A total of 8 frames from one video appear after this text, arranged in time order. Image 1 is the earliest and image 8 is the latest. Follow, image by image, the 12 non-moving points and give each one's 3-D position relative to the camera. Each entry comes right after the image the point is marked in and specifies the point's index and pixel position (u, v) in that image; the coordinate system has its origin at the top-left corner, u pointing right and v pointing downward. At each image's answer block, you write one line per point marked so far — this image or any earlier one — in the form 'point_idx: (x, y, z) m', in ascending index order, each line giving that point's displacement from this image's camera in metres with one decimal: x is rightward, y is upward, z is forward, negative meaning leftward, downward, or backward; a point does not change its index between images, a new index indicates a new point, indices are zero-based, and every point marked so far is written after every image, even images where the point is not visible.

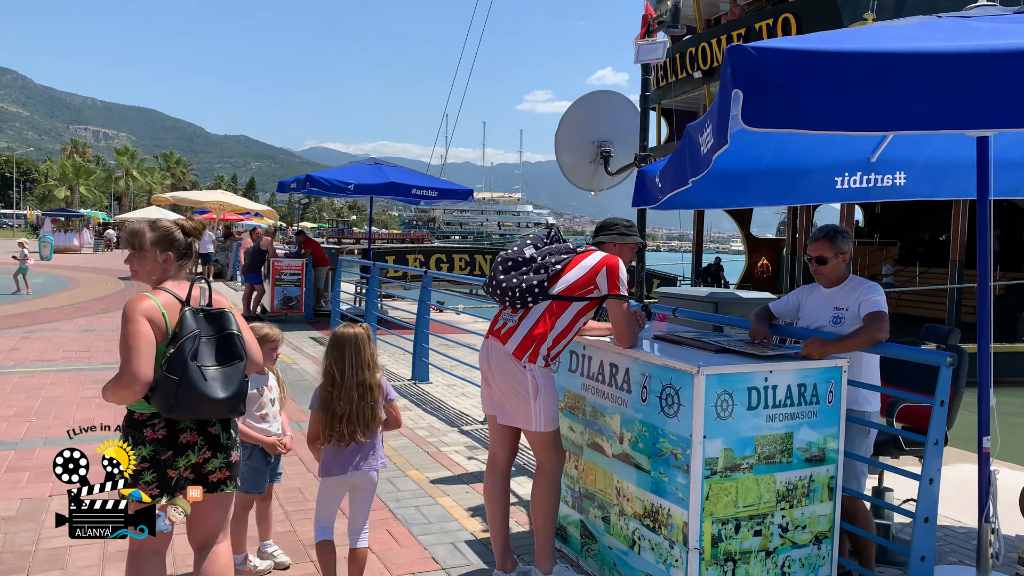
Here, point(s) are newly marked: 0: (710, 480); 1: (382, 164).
0: (+0.7, -0.7, +3.0) m
1: (-2.2, +2.1, +13.7) m
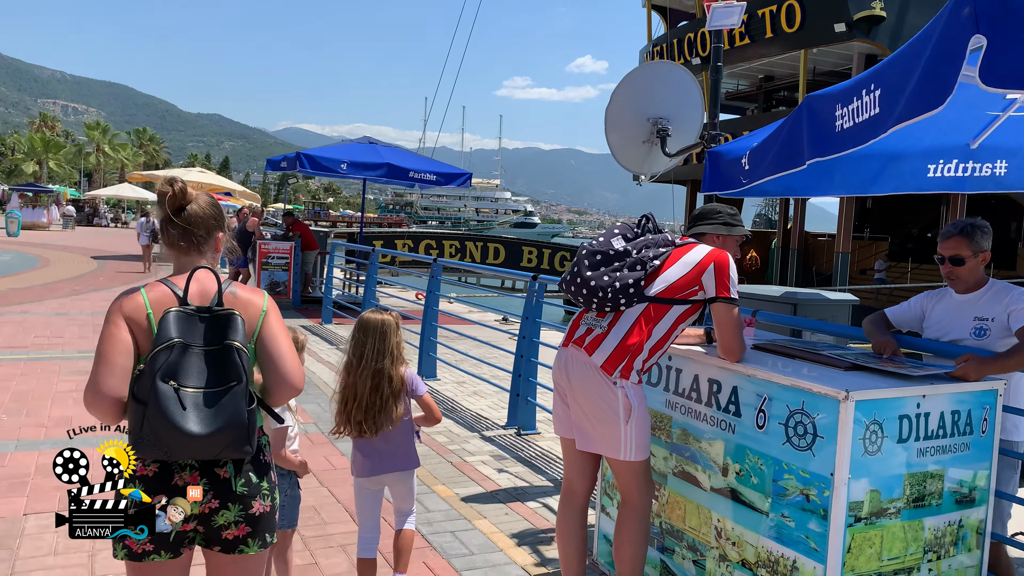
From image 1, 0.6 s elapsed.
0: (+1.0, -0.7, +2.4) m
1: (-2.2, +2.3, +13.0) m
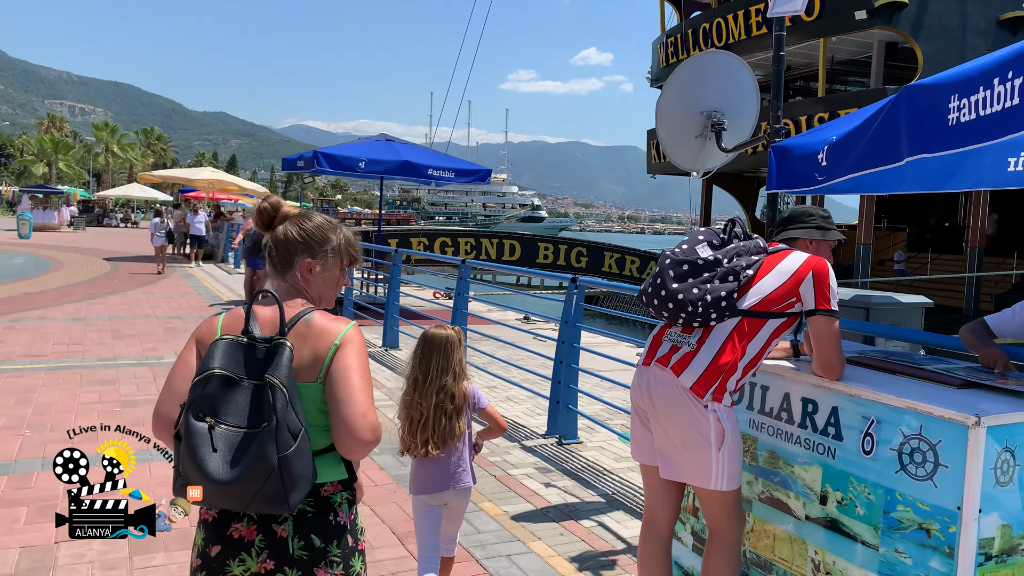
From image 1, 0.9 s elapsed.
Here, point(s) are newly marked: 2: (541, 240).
0: (+1.3, -0.8, +2.2) m
1: (-1.9, +2.3, +12.8) m
2: (+0.7, +1.2, +19.7) m
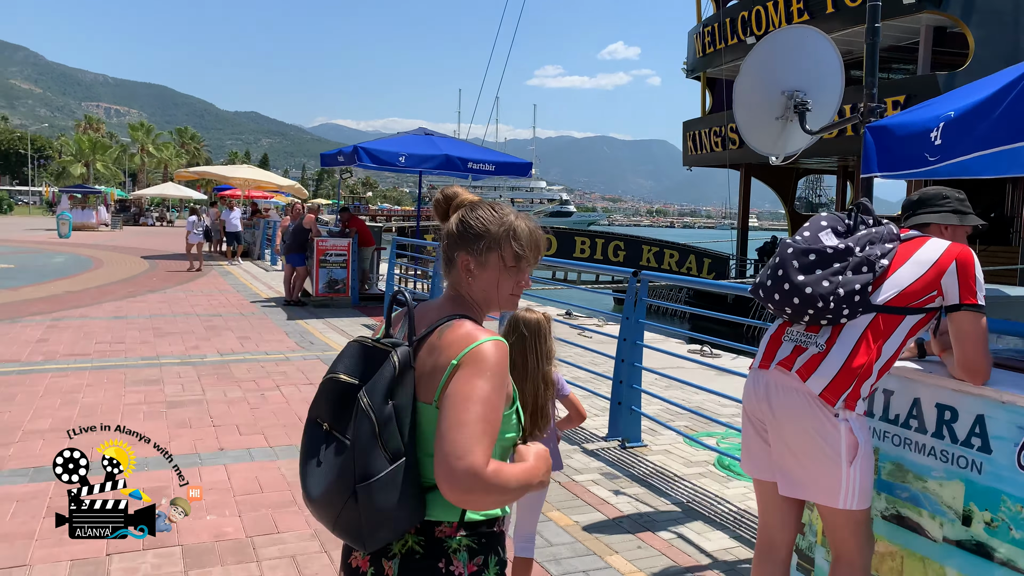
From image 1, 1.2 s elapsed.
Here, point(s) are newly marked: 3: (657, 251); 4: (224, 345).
0: (+1.5, -0.7, +1.9) m
1: (-1.2, +2.4, +12.5) m
2: (+1.6, +1.3, +19.4) m
3: (+3.5, +0.9, +19.7) m
4: (-3.1, -0.6, +8.7) m
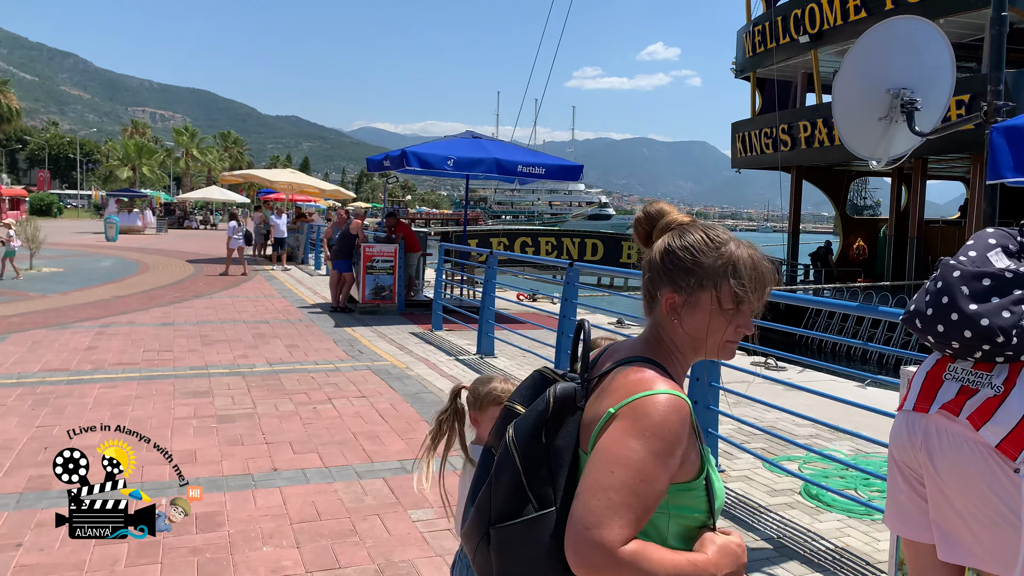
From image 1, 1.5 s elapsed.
0: (+1.8, -0.8, +1.5) m
1: (-0.5, +2.3, +12.3) m
2: (+2.7, +1.2, +19.0) m
3: (+4.6, +0.8, +19.2) m
4: (-2.6, -0.7, +8.5) m
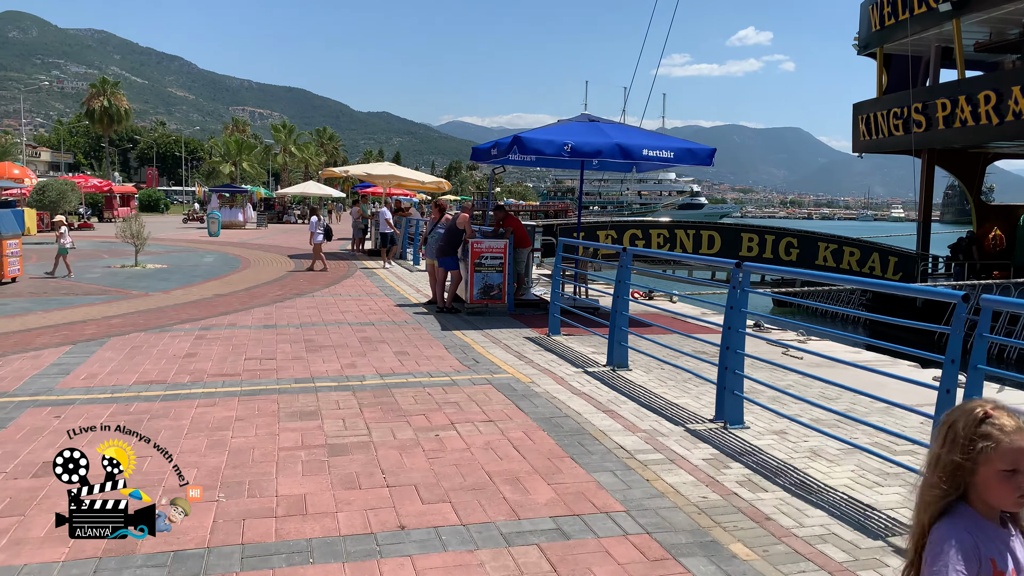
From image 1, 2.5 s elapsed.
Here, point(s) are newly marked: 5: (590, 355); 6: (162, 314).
0: (+2.3, -0.9, +0.3) m
1: (+1.2, +2.3, +11.2) m
2: (+5.0, +1.3, +17.5) m
3: (+7.0, +0.9, +17.5) m
4: (-1.3, -0.7, +7.7) m
5: (+0.8, -0.7, +8.1) m
6: (-4.6, -0.3, +10.8) m
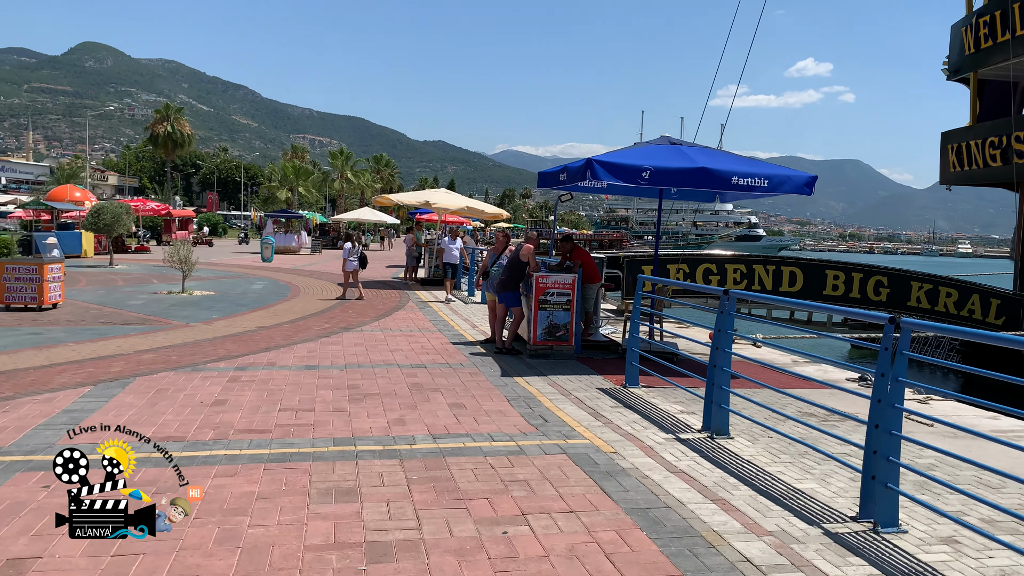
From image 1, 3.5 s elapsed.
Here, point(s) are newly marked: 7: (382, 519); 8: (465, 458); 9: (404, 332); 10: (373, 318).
0: (+2.4, -1.1, -1.0) m
1: (+2.1, +1.8, +10.0) m
2: (+6.3, +0.4, +16.1) m
3: (+8.2, 0.0, +16.0) m
4: (-0.7, -1.1, +6.6) m
5: (+1.4, -1.1, +6.9) m
6: (-3.8, -0.7, +9.9) m
7: (-0.7, -1.2, +4.2) m
8: (-0.3, -1.1, +5.4) m
9: (-1.6, -0.6, +11.8) m
10: (-2.3, -0.5, +13.4) m
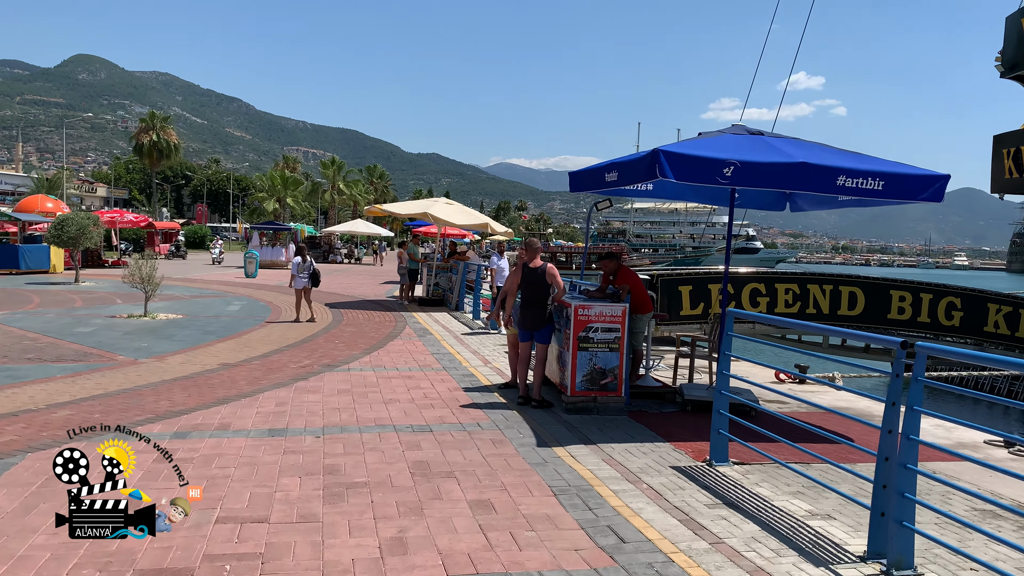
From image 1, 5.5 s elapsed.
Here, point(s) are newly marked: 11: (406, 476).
0: (+2.8, -1.2, -3.3) m
1: (+2.4, +1.5, +7.8) m
2: (+6.5, 0.0, +13.9) m
3: (+8.4, -0.4, +13.8) m
4: (-0.4, -1.3, +4.4) m
5: (+1.7, -1.4, +4.6) m
6: (-3.5, -1.1, +7.6) m
7: (-0.3, -1.4, +1.9) m
8: (0.0, -1.4, +3.1) m
9: (-1.3, -1.0, +9.5) m
10: (-2.0, -0.9, +11.1) m
11: (-0.7, -1.2, +5.5) m
